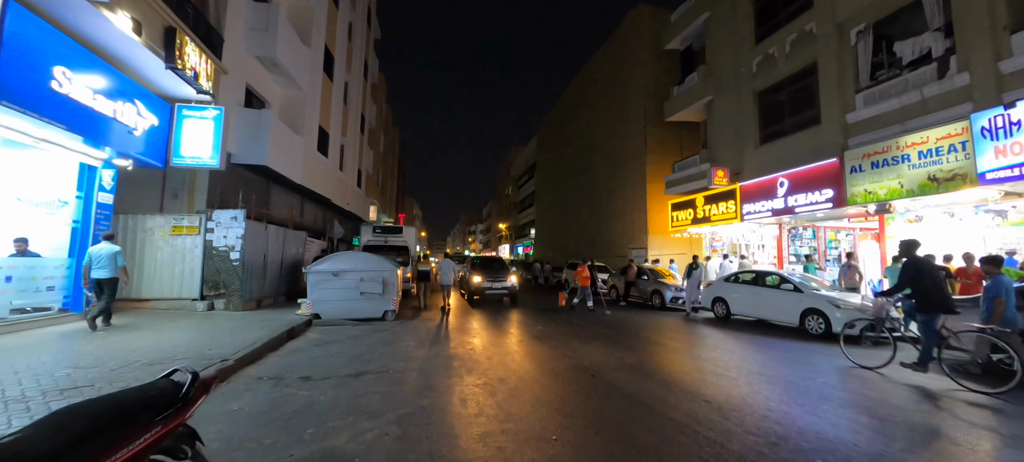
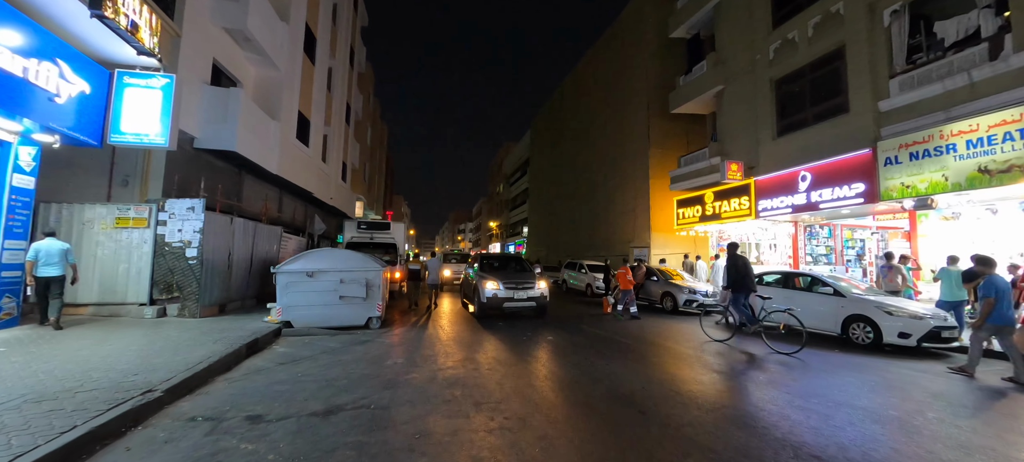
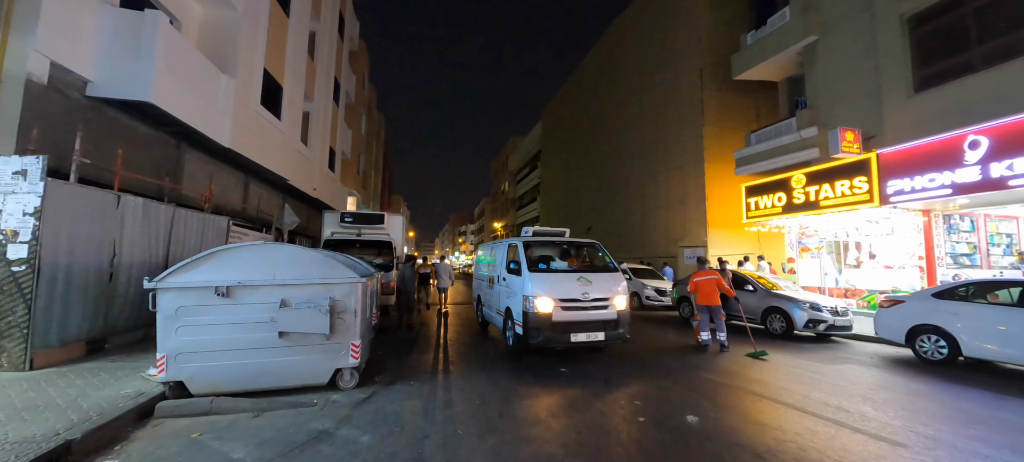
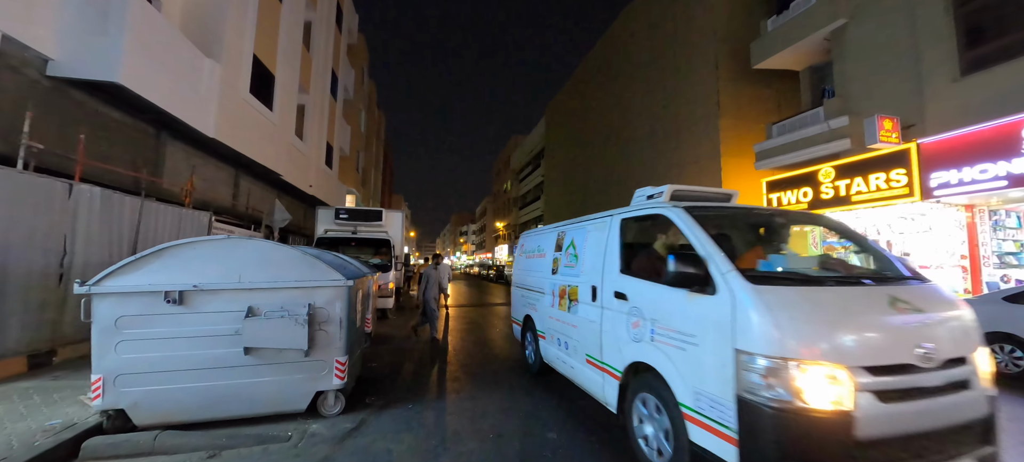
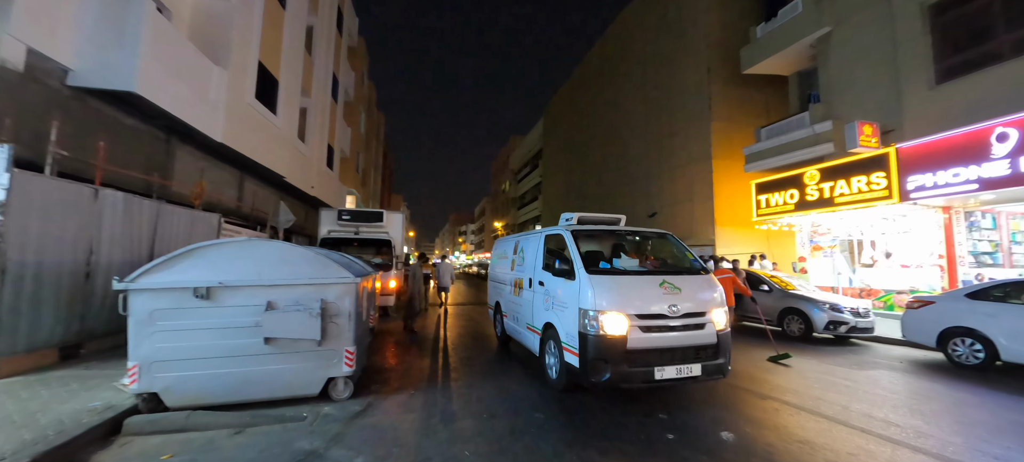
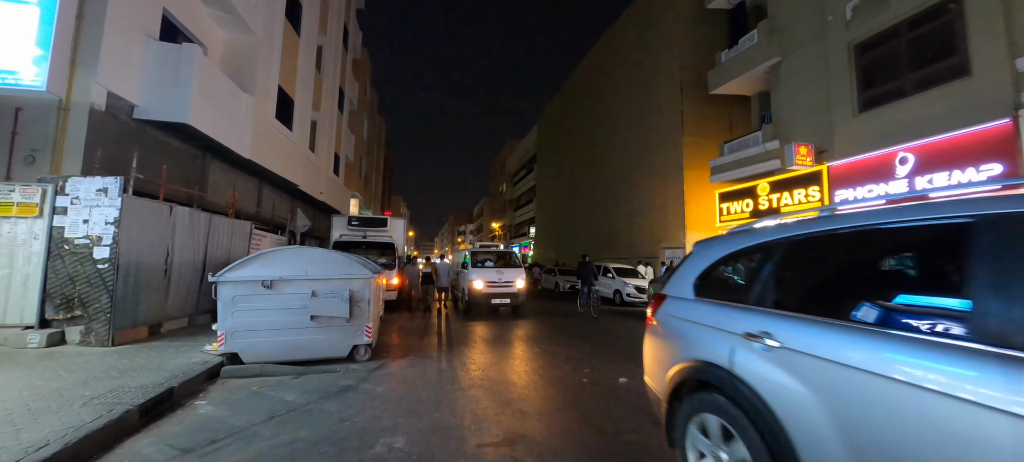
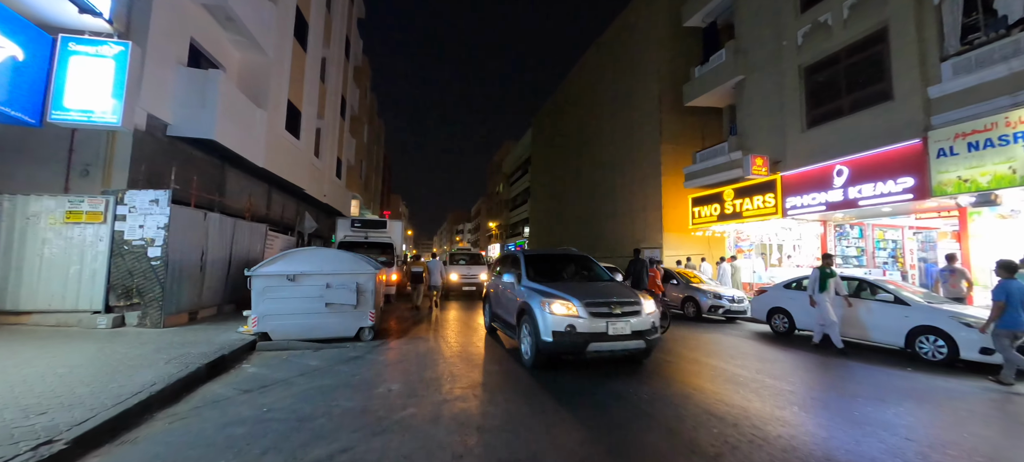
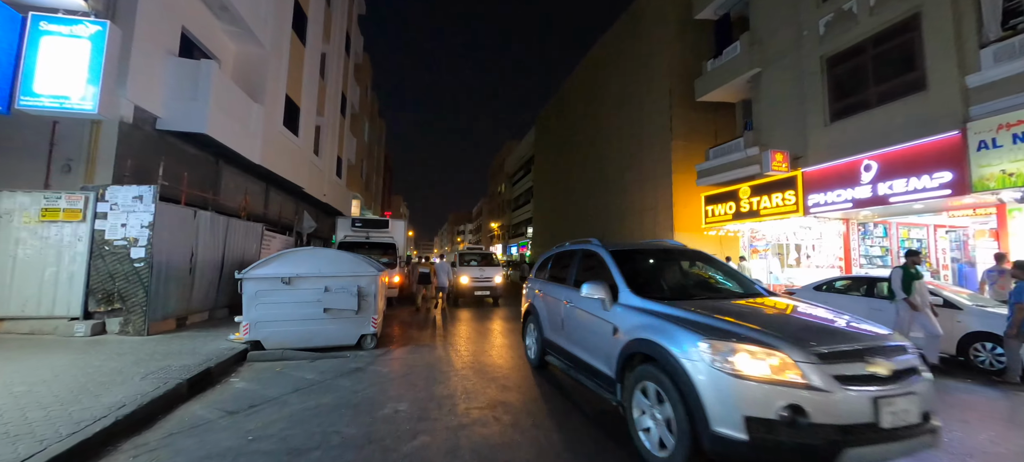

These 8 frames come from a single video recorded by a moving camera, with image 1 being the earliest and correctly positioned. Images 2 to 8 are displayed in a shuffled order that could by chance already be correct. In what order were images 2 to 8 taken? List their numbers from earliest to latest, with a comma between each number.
2, 7, 8, 6, 3, 5, 4
